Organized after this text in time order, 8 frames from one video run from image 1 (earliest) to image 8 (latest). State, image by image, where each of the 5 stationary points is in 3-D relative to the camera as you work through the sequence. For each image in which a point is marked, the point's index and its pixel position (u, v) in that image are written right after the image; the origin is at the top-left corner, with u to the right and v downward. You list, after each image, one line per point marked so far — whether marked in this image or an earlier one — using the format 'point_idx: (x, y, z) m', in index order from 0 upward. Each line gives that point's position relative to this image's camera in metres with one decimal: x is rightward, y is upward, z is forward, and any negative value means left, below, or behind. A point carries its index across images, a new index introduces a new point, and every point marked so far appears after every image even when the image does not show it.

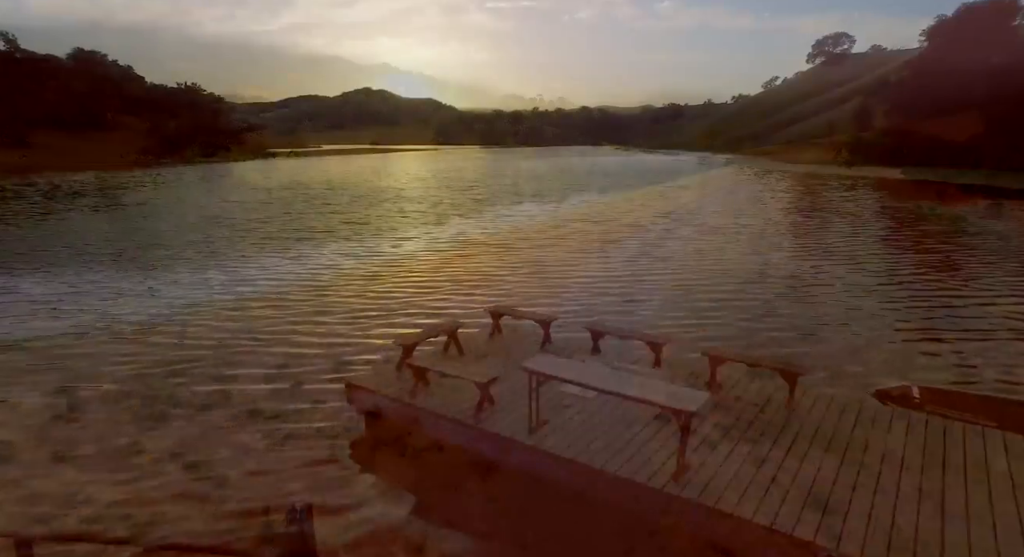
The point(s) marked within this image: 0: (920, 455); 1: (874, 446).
0: (+5.7, -2.5, +8.0) m
1: (+5.2, -2.4, +8.3) m
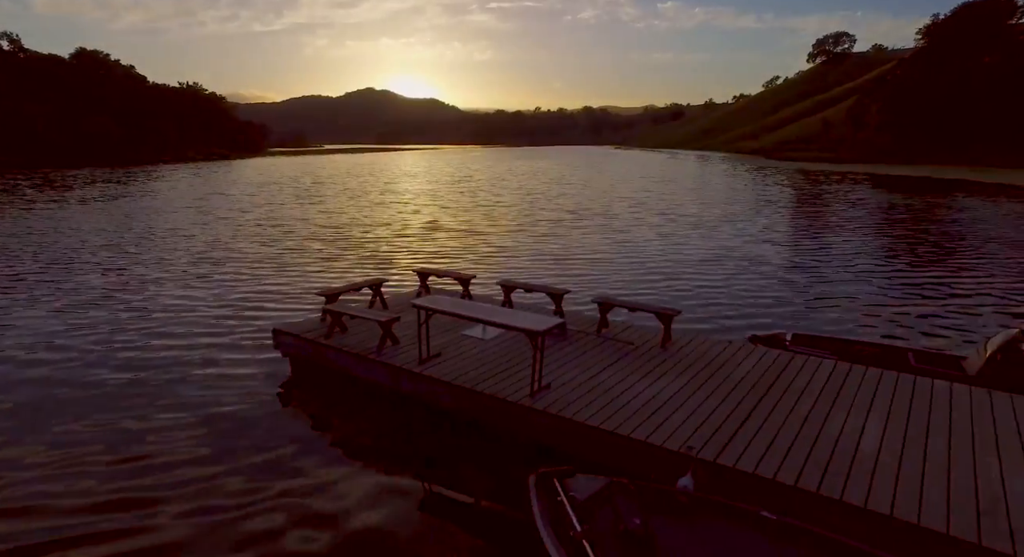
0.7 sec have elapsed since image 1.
0: (+3.8, -1.6, +9.0) m
1: (+3.4, -1.5, +9.3) m
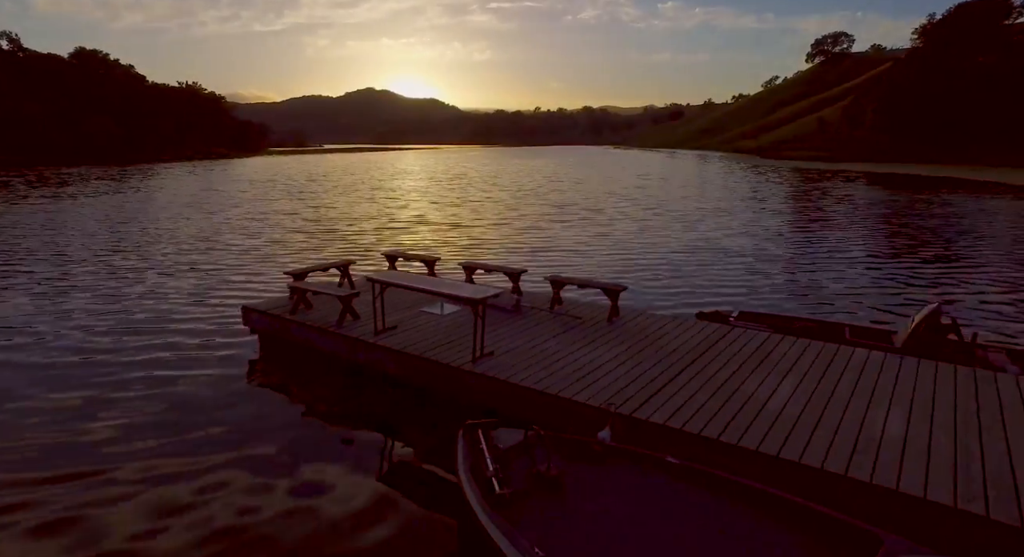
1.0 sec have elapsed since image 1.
0: (+2.9, -1.1, +9.5) m
1: (+2.5, -1.0, +9.8) m
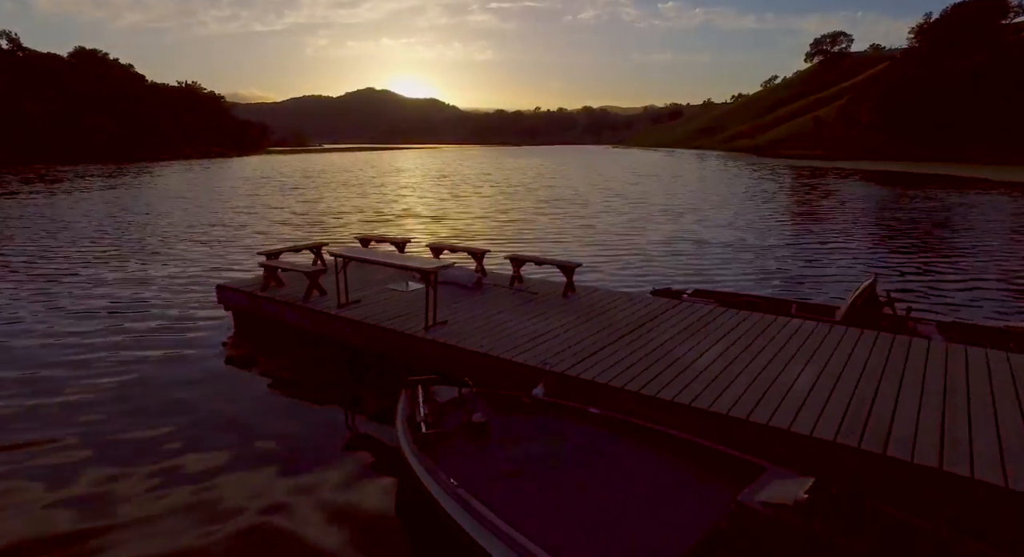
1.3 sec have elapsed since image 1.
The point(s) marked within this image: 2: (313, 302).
0: (+2.1, -0.7, +10.0) m
1: (+1.6, -0.6, +10.3) m
2: (-4.0, -0.5, +10.7) m
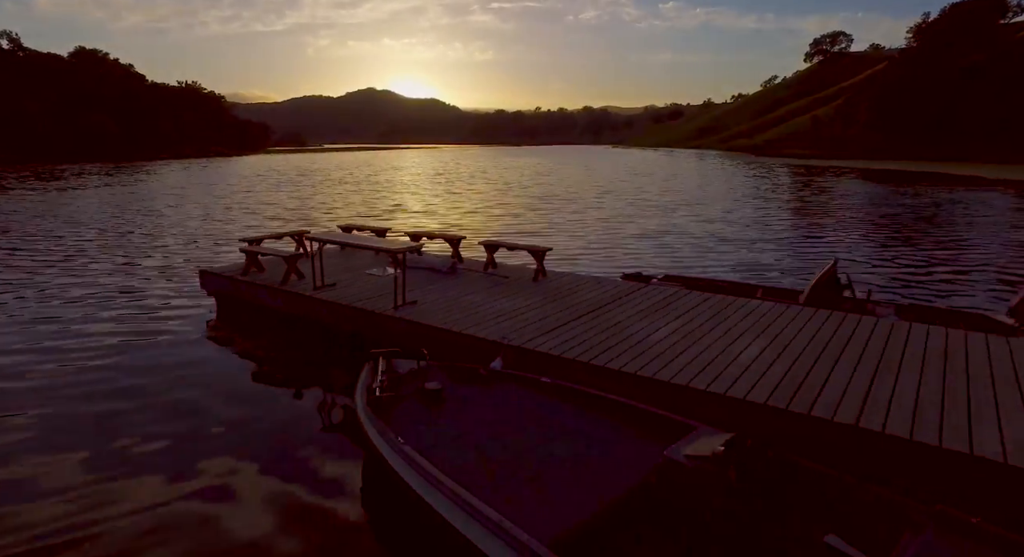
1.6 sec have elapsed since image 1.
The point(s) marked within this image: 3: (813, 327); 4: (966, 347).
0: (+1.5, -0.3, +10.3) m
1: (+1.1, -0.2, +10.6) m
2: (-4.6, -0.1, +11.0) m
3: (+4.9, -0.8, +8.7) m
4: (+6.5, -0.9, +7.7) m
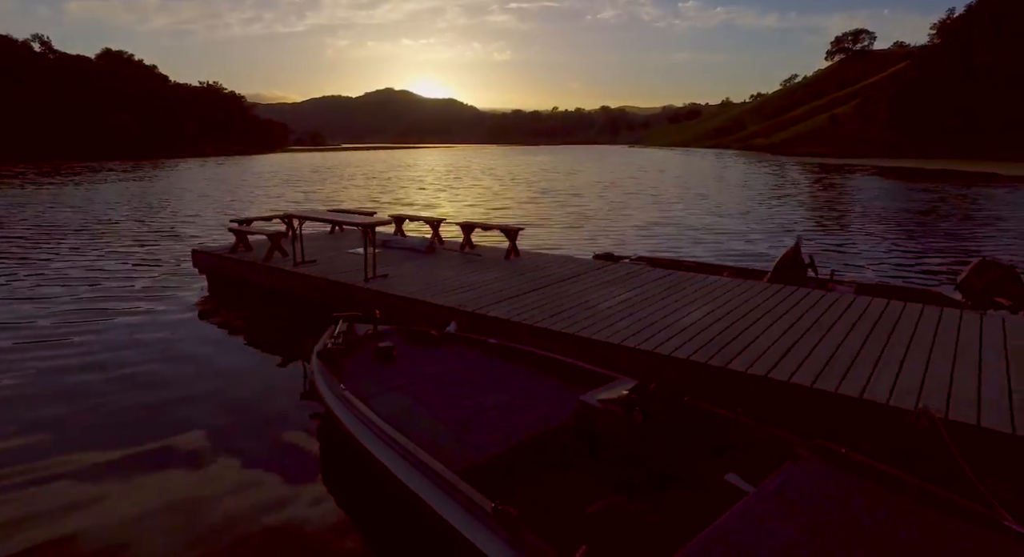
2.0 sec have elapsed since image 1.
0: (+0.9, +0.1, +10.7) m
1: (+0.4, +0.2, +11.0) m
2: (-5.2, +0.4, +11.6) m
3: (+4.2, -0.3, +9.0) m
4: (+5.8, -0.5, +7.9) m
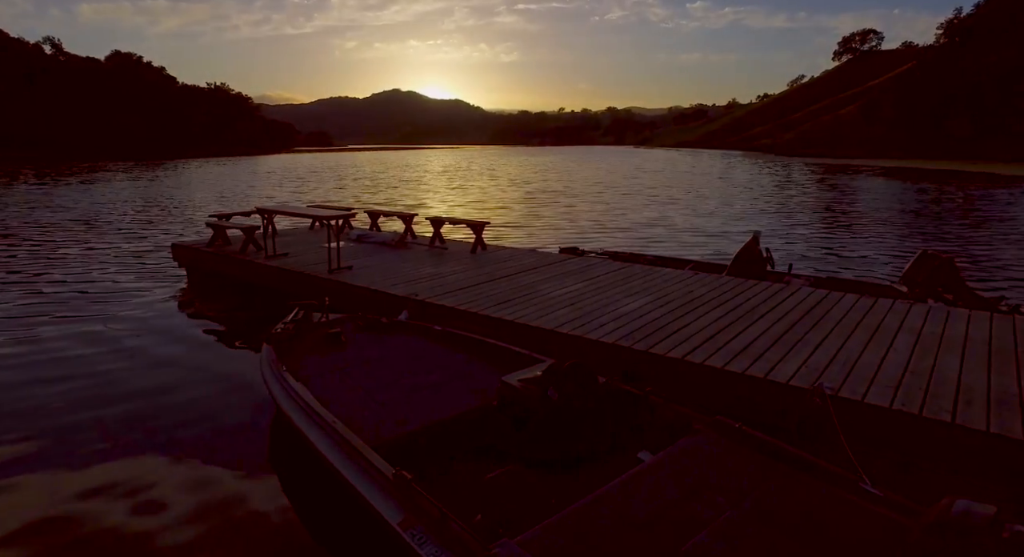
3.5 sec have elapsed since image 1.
0: (+0.1, +0.3, +11.0) m
1: (-0.3, +0.4, +11.3) m
2: (-5.9, +0.5, +12.0) m
3: (+3.4, -0.2, +9.2) m
4: (+5.0, -0.4, +8.2) m
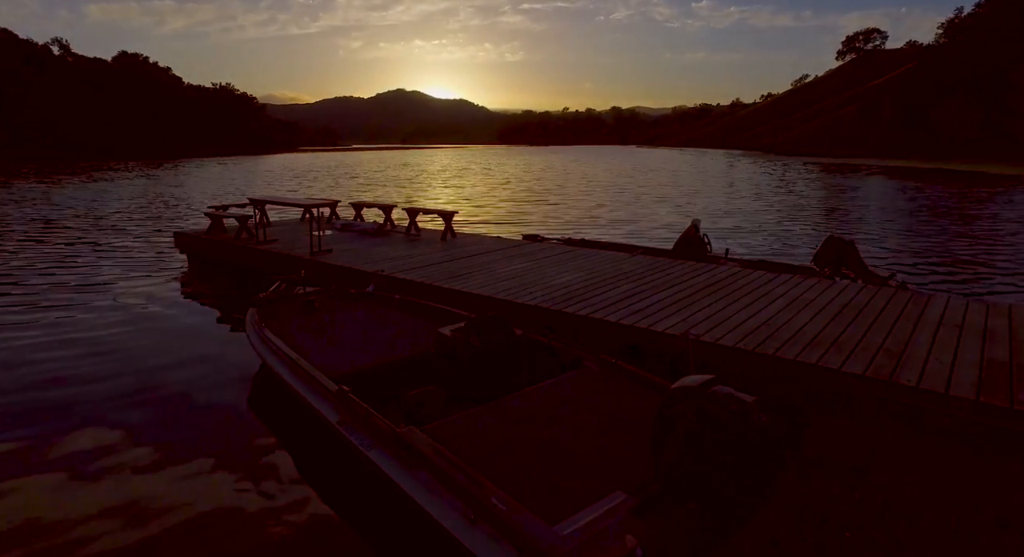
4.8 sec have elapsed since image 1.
0: (-0.7, +0.7, +12.3) m
1: (-1.1, +0.8, +12.6) m
2: (-6.7, +0.9, +13.3) m
3: (+2.6, +0.2, +10.5) m
4: (+4.2, 0.0, +9.4) m
